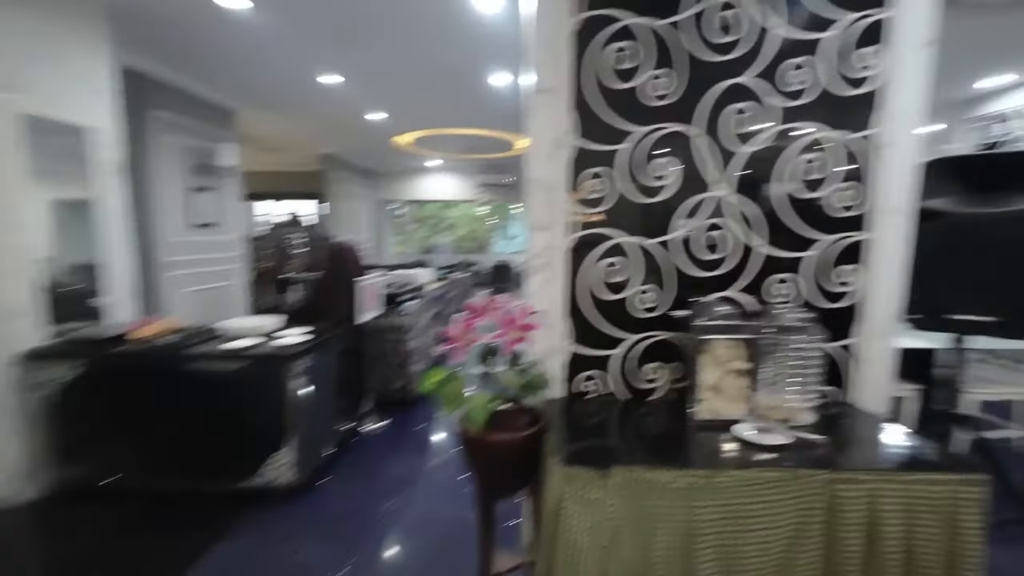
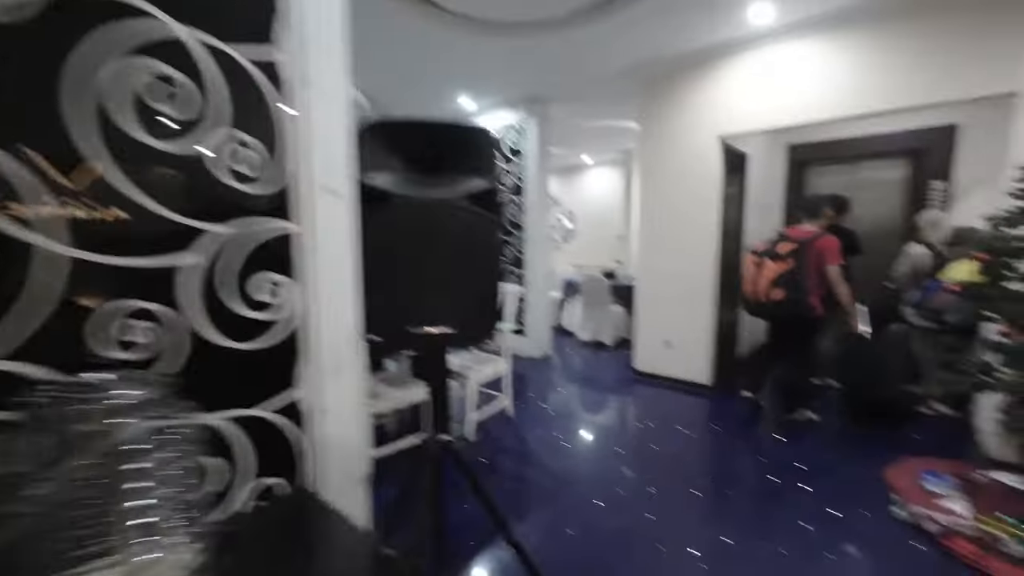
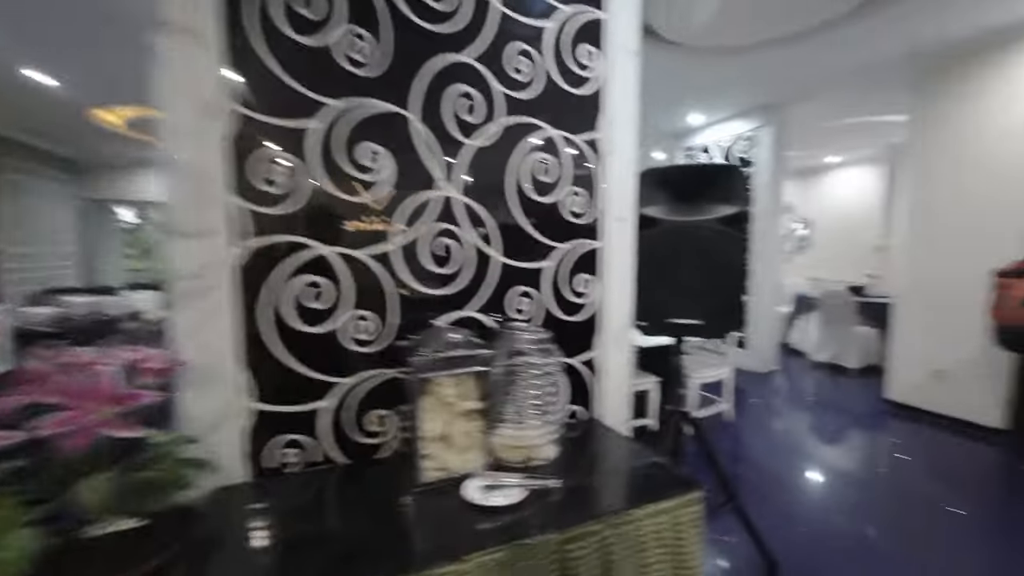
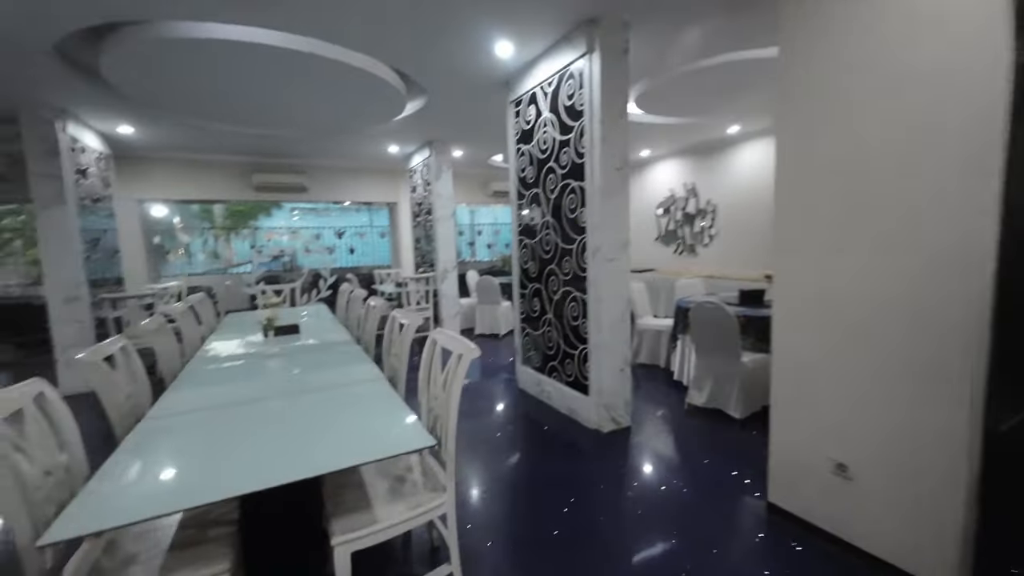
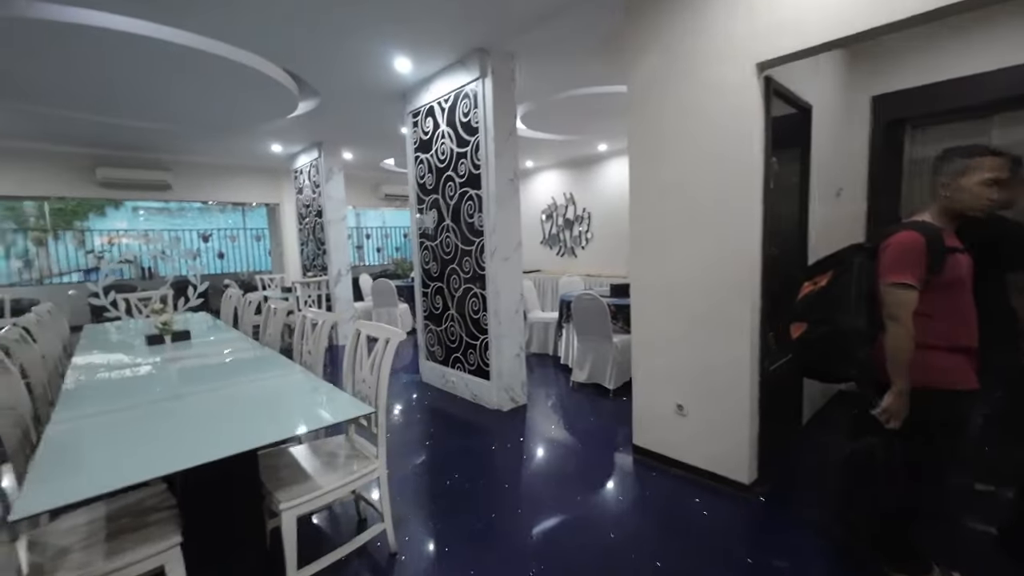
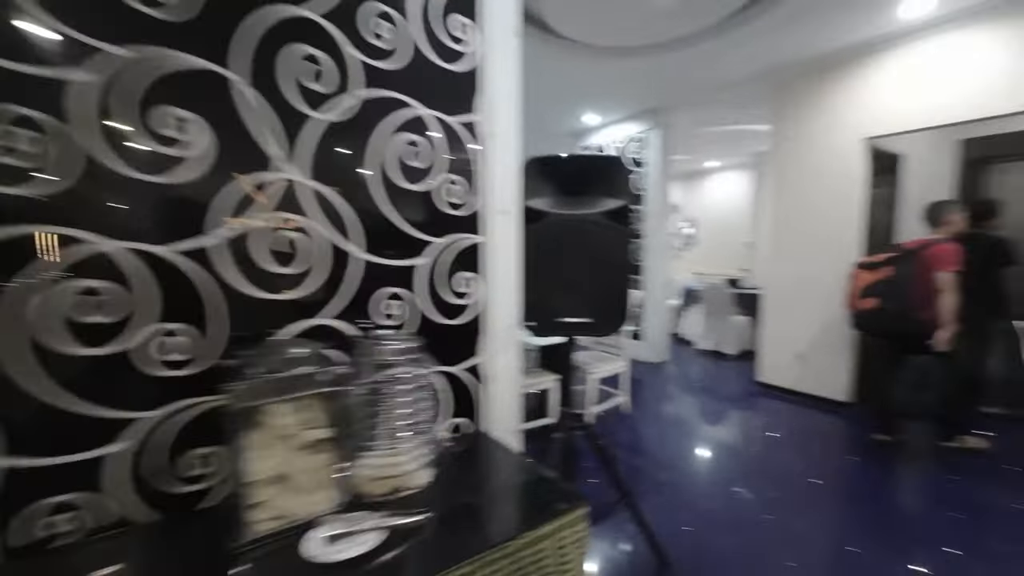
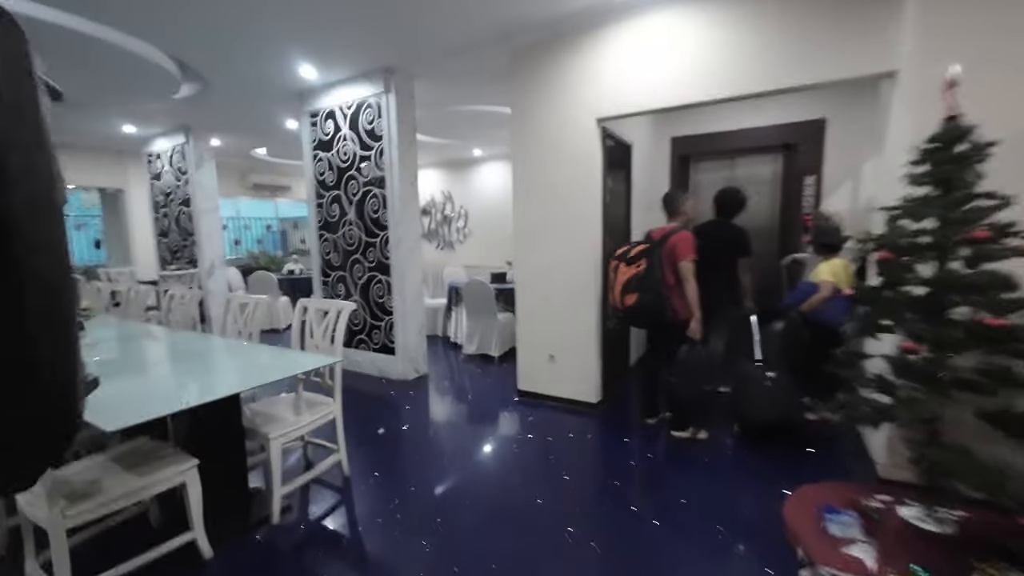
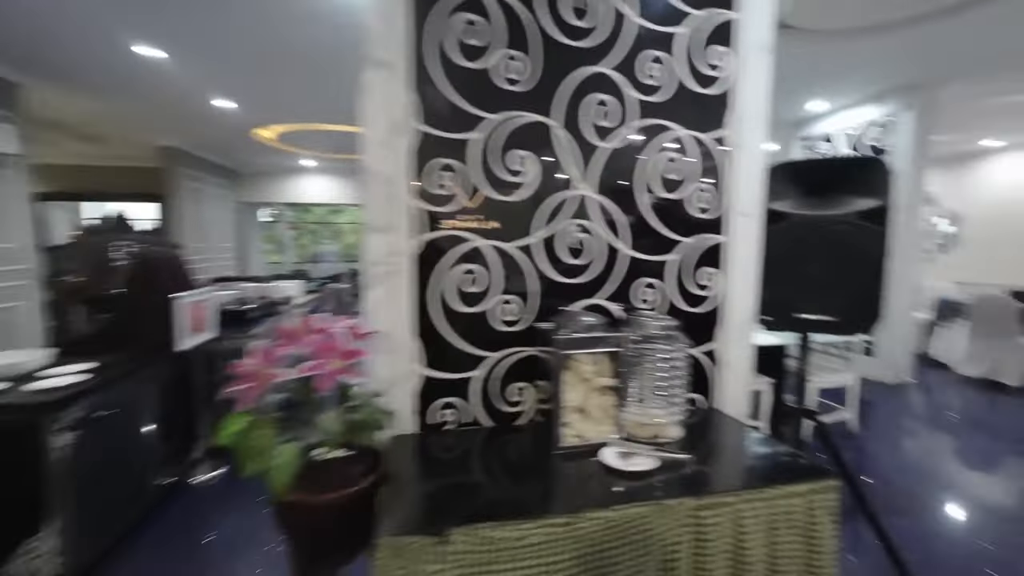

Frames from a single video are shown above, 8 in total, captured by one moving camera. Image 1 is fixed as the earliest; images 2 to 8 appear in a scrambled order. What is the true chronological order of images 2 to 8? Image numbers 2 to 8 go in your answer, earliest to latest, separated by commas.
8, 3, 6, 2, 7, 5, 4
